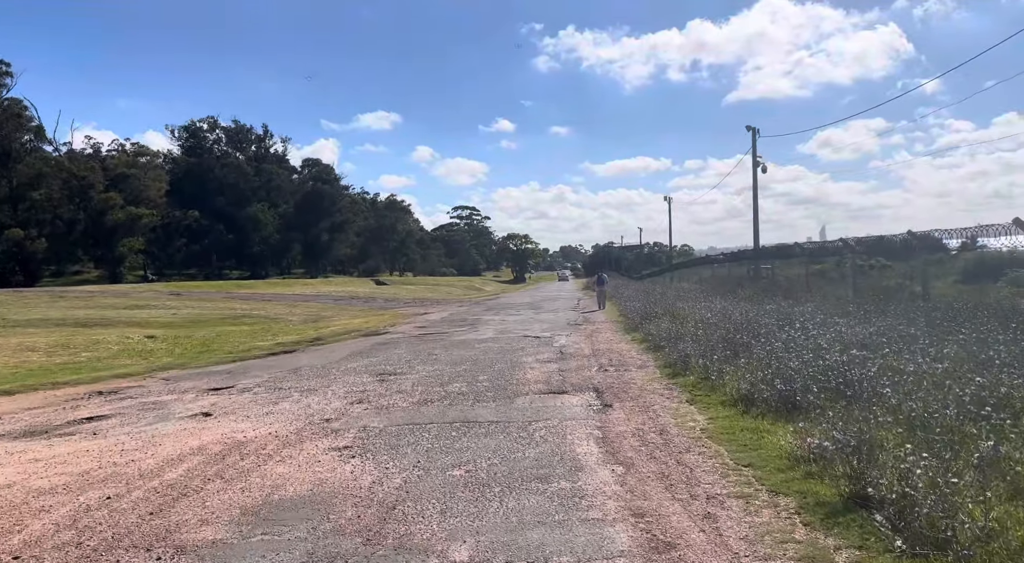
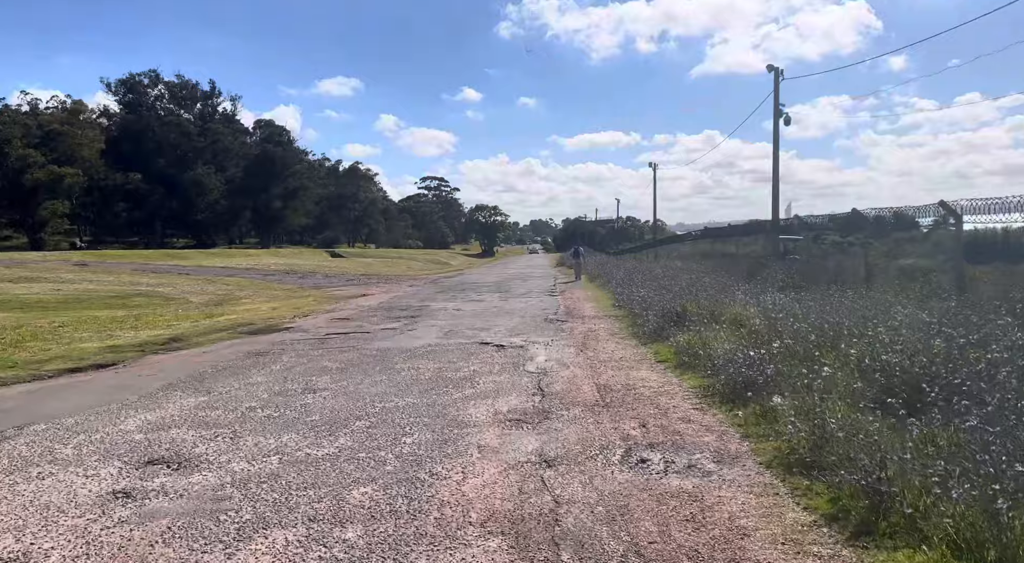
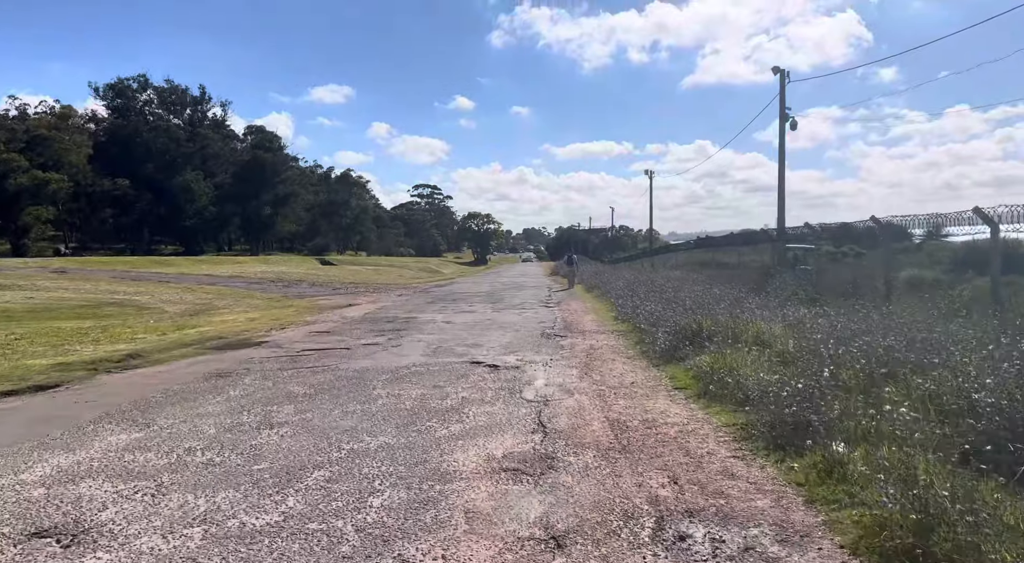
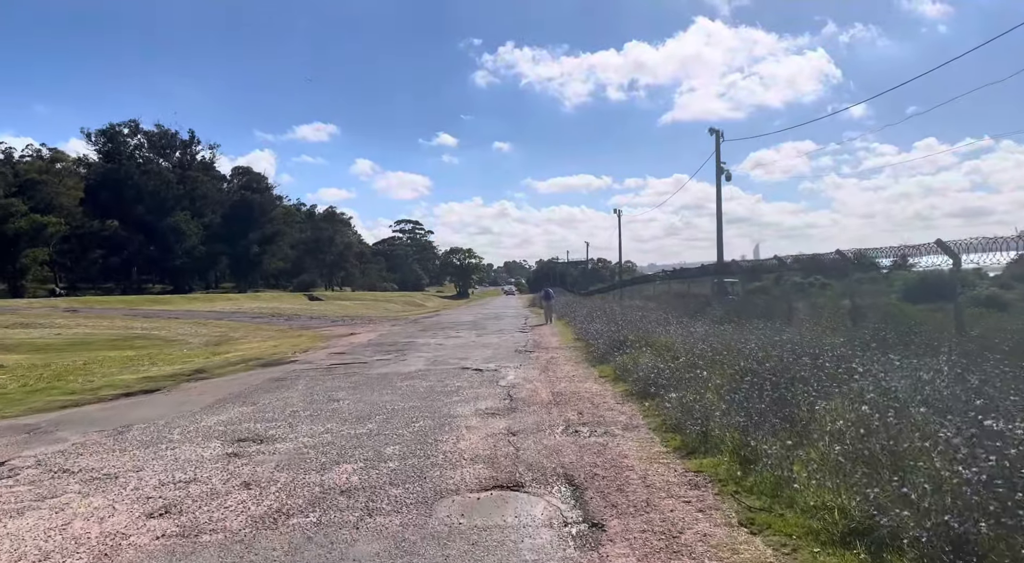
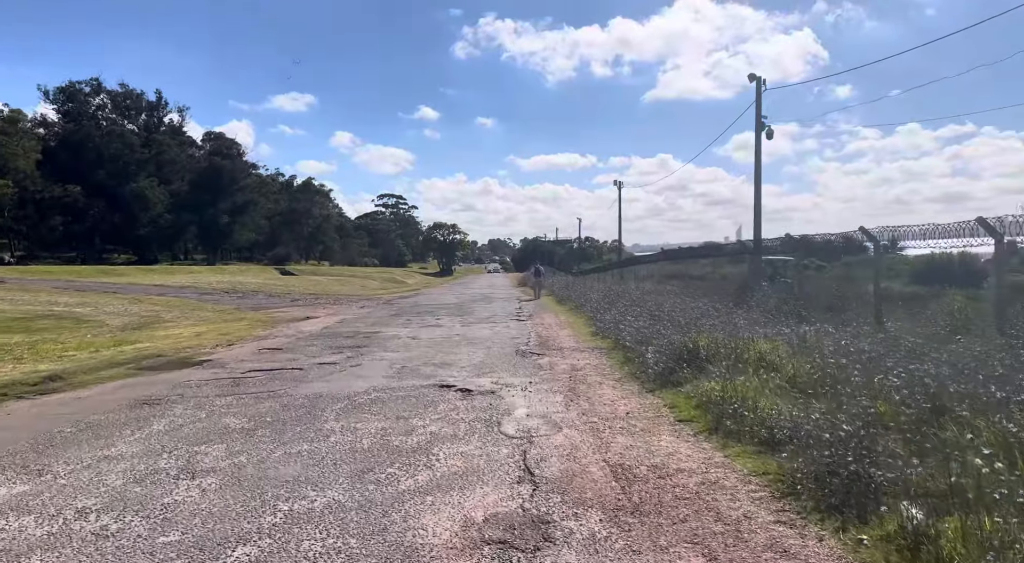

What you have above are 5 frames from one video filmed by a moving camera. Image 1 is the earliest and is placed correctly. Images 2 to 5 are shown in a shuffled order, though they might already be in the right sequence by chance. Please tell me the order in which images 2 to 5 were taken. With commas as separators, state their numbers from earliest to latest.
4, 2, 3, 5
